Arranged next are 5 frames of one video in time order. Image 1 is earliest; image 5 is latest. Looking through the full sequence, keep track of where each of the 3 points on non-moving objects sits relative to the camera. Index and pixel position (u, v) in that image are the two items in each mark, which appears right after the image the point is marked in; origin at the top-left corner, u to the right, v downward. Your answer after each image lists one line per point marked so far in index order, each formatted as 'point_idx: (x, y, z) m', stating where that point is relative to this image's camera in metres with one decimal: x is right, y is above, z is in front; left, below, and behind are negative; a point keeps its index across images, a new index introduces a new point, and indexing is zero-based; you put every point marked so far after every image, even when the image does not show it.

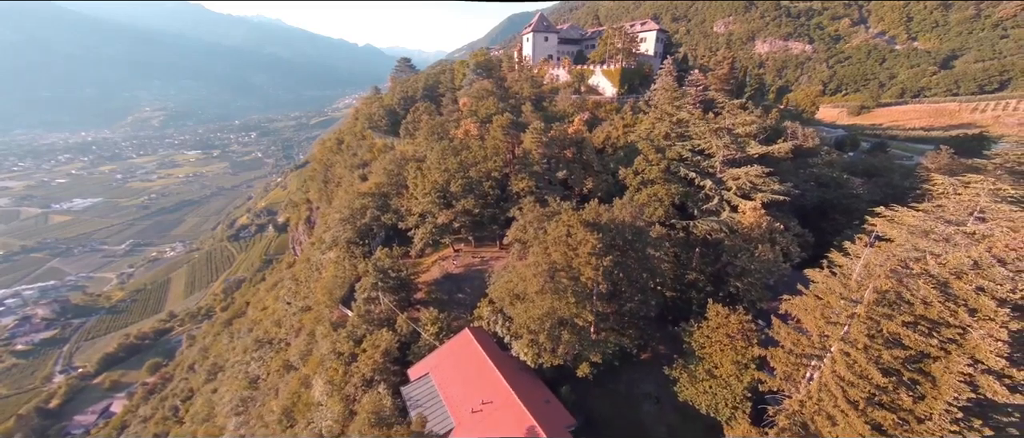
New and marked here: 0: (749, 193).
0: (+9.9, +1.2, +17.6) m
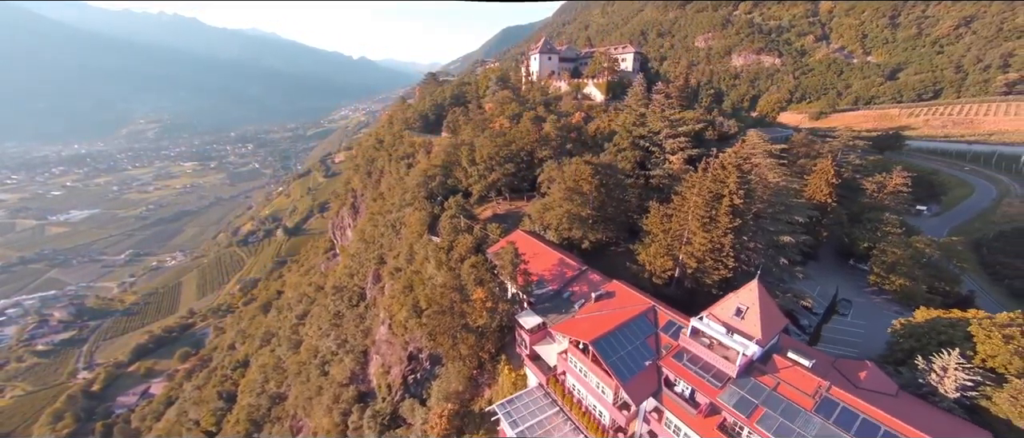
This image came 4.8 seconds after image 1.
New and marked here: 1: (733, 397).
0: (+12.1, +4.8, +30.3) m
1: (+7.4, -5.8, +14.1) m
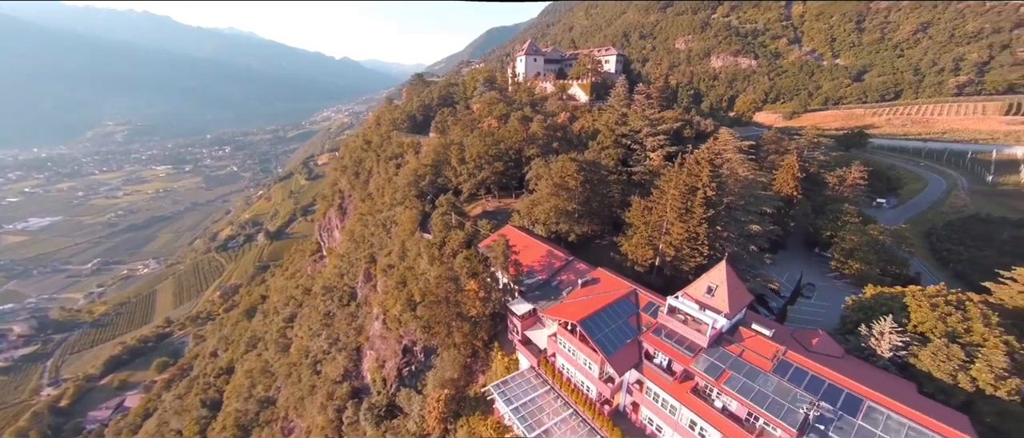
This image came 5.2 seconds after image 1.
0: (+11.2, +5.3, +32.1) m
1: (+7.2, -5.4, +15.7) m
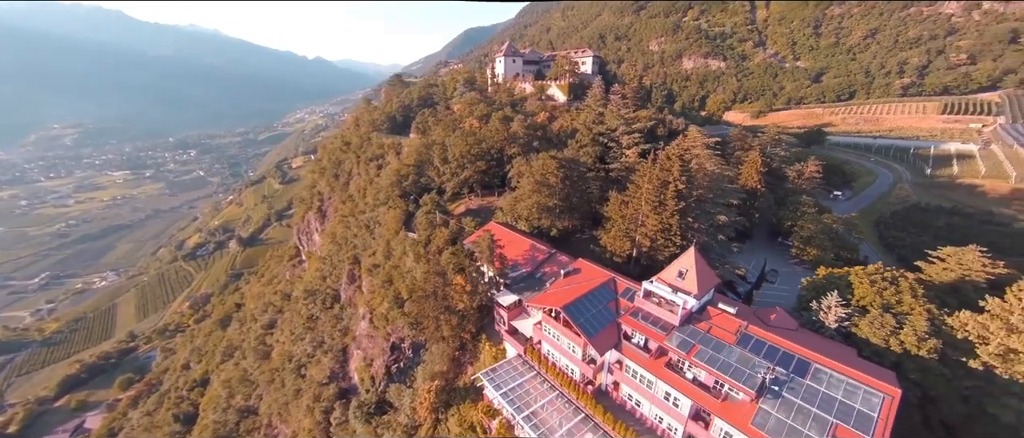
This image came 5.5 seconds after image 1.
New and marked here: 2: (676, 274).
0: (+9.8, +5.7, +33.6) m
1: (+6.7, -5.0, +17.1) m
2: (+7.4, -2.5, +18.8) m
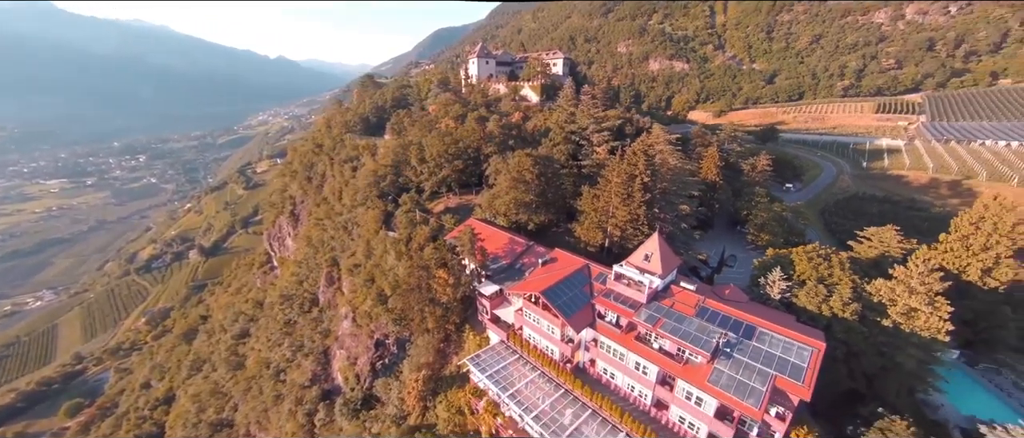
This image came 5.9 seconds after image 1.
0: (+7.8, +6.2, +35.6) m
1: (+6.0, -4.5, +18.8) m
2: (+6.5, -2.0, +20.6) m
